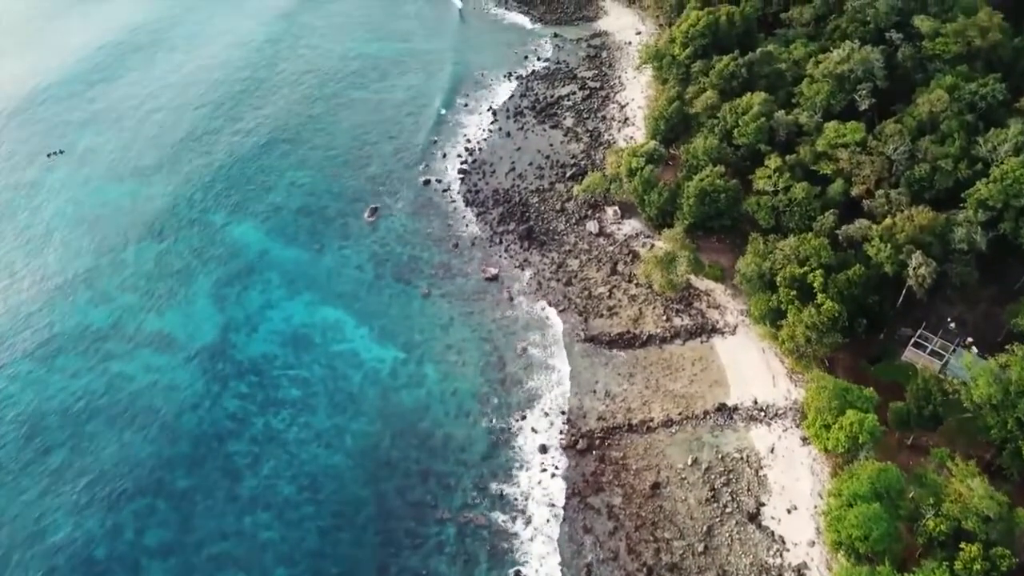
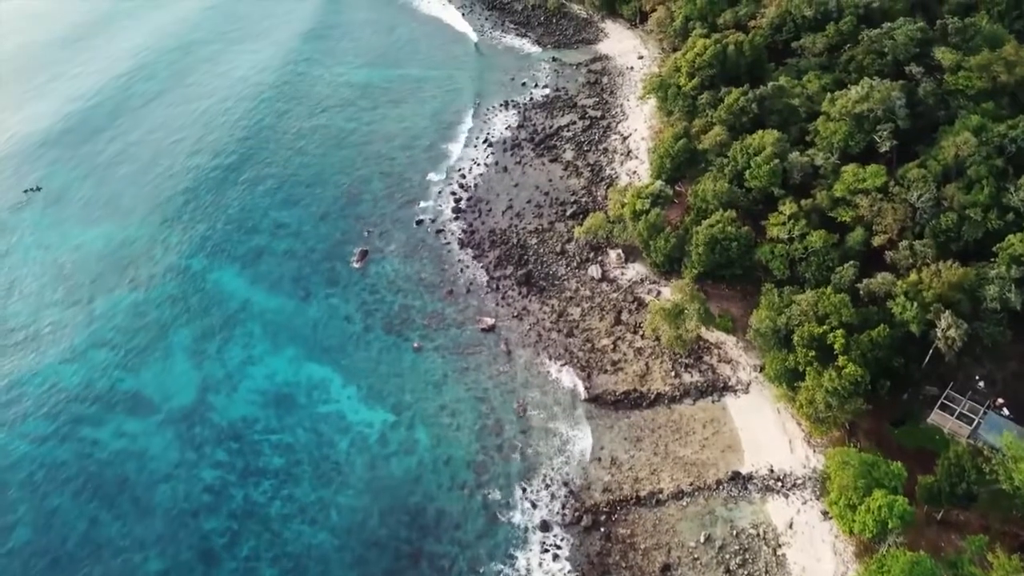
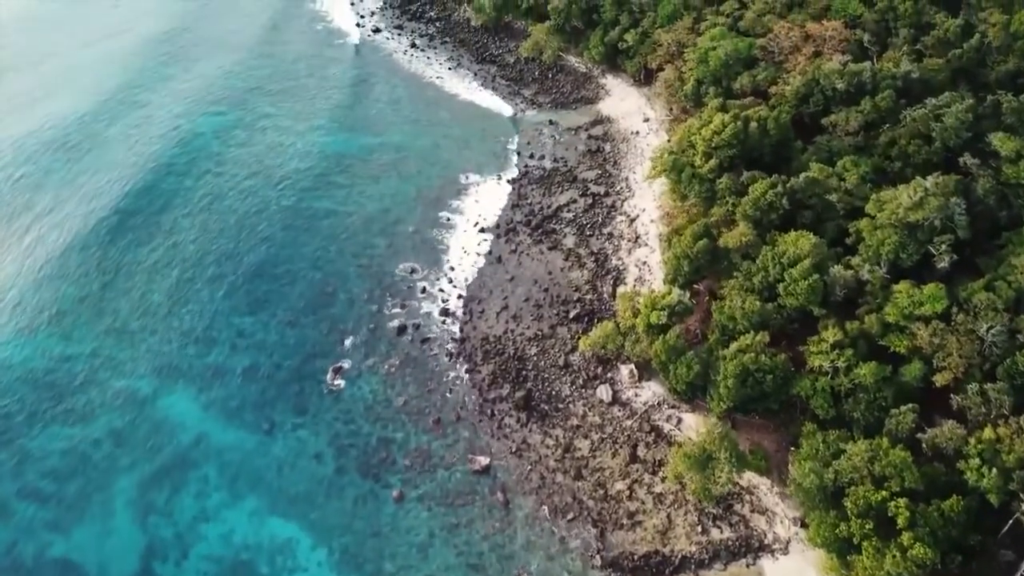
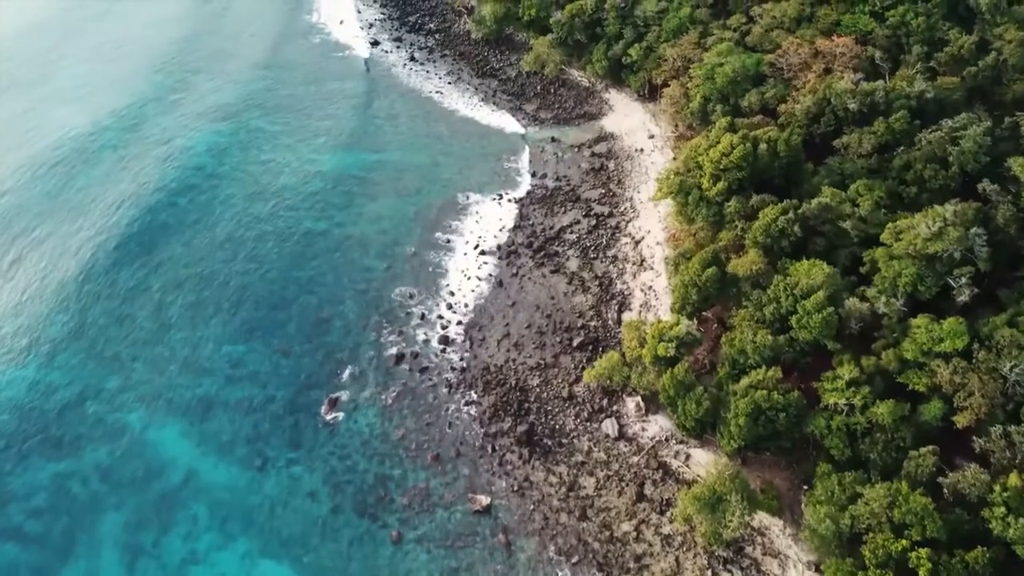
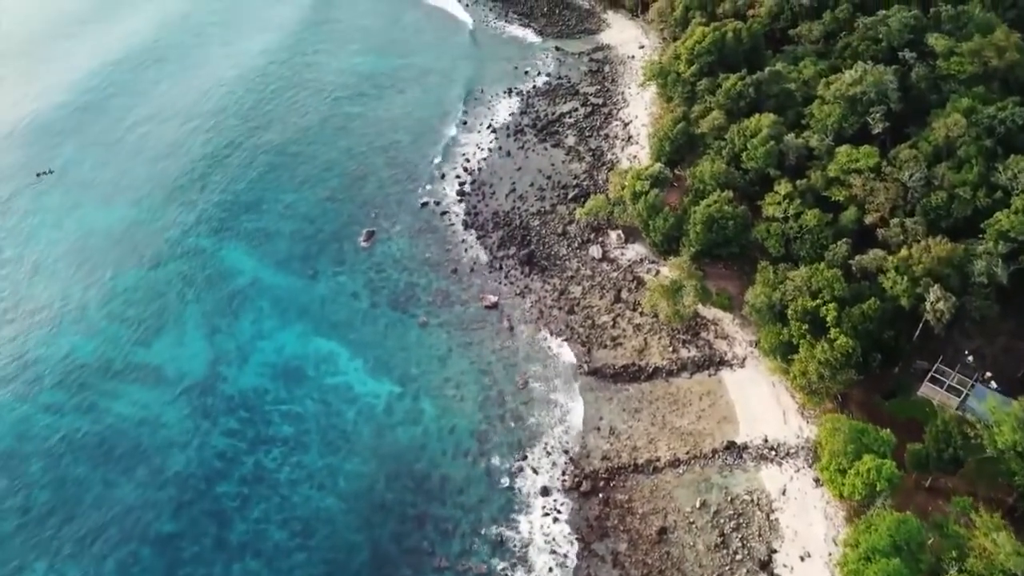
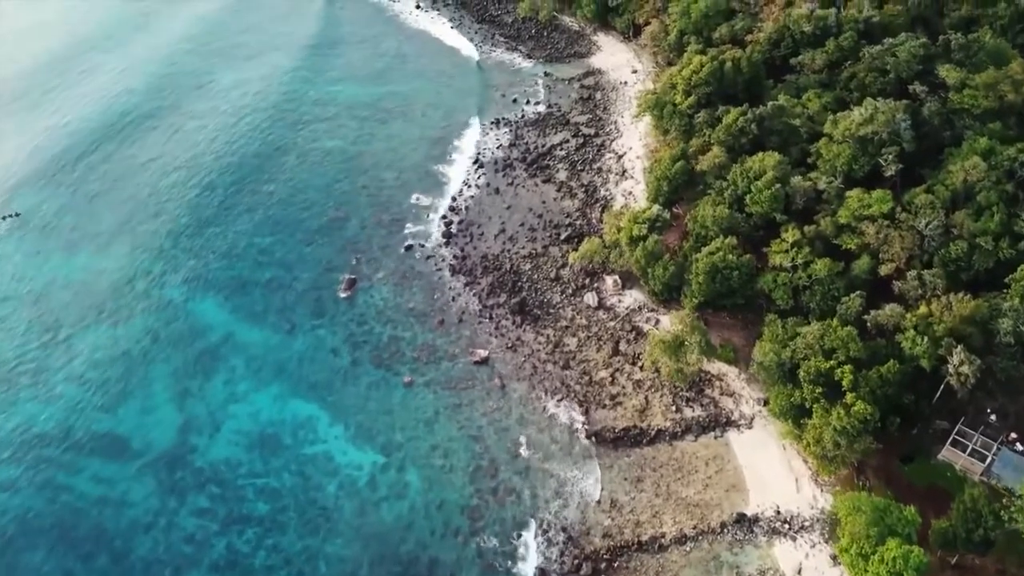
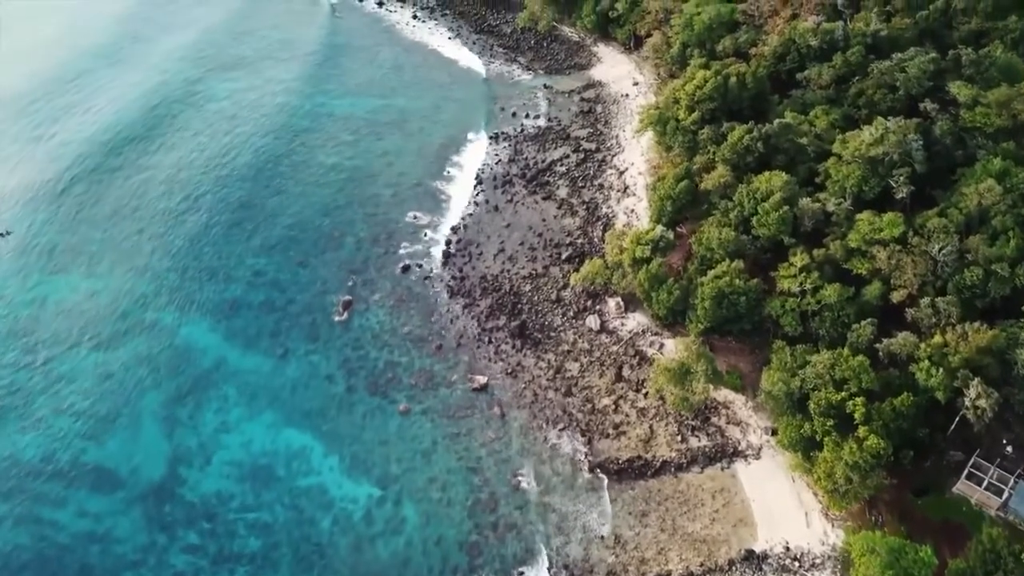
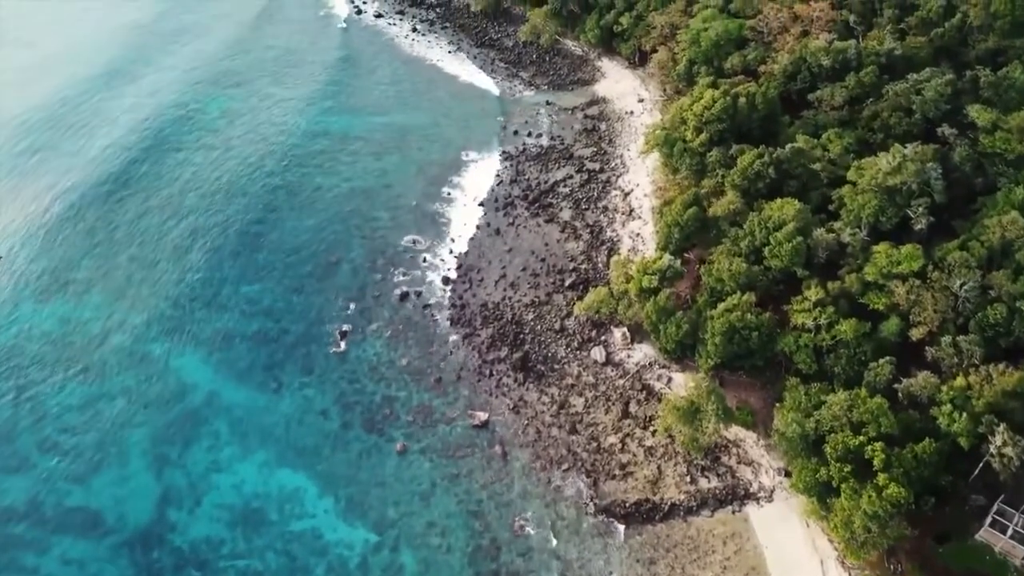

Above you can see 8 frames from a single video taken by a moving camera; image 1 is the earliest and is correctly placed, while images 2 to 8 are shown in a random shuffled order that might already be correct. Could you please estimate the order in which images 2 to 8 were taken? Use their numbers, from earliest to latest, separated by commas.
5, 2, 6, 7, 8, 3, 4
